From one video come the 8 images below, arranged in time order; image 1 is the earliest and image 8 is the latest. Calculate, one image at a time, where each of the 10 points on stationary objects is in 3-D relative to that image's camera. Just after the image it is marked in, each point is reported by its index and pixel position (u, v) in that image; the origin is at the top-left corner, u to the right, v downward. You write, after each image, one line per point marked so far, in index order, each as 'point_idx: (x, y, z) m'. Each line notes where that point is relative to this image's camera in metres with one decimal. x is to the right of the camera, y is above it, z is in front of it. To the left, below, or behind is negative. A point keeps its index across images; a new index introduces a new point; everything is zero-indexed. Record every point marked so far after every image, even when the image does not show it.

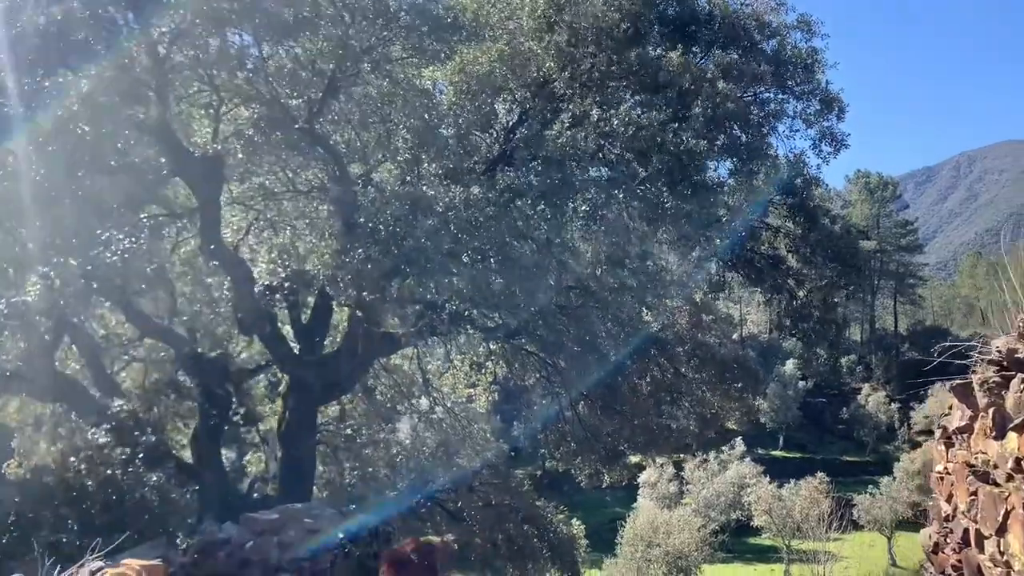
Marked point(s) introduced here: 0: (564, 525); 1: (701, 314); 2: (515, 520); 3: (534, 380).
0: (+0.7, -3.0, +11.0) m
1: (+2.1, -0.3, +9.7) m
2: (0.0, -2.7, +10.1) m
3: (+0.3, -1.1, +10.3) m
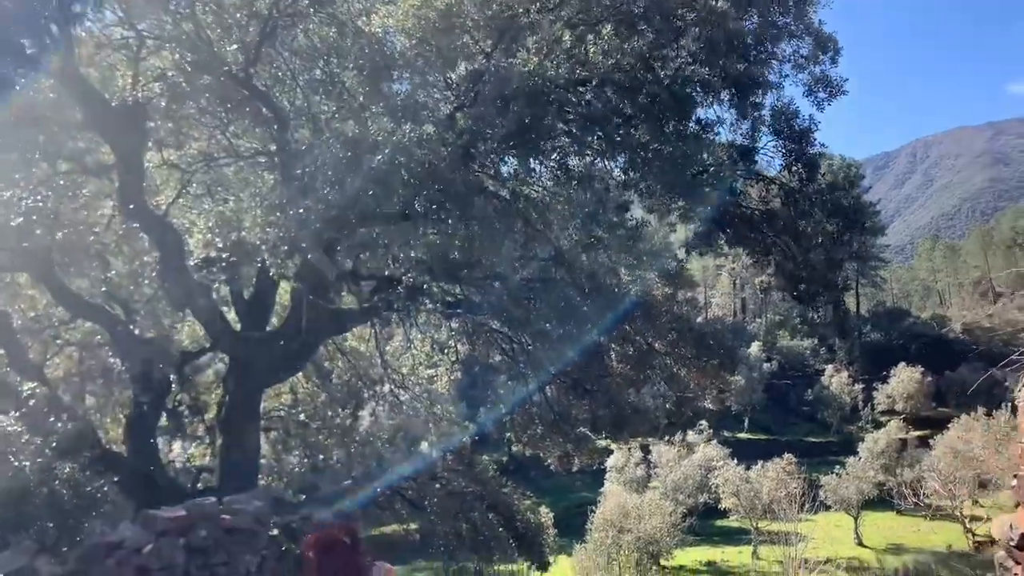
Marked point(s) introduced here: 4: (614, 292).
0: (+0.2, -2.7, +10.4) m
1: (+1.8, 0.0, +9.0) m
2: (-0.4, -2.4, +9.5) m
3: (-0.1, -0.8, +9.6) m
4: (+1.0, 0.0, +8.1) m
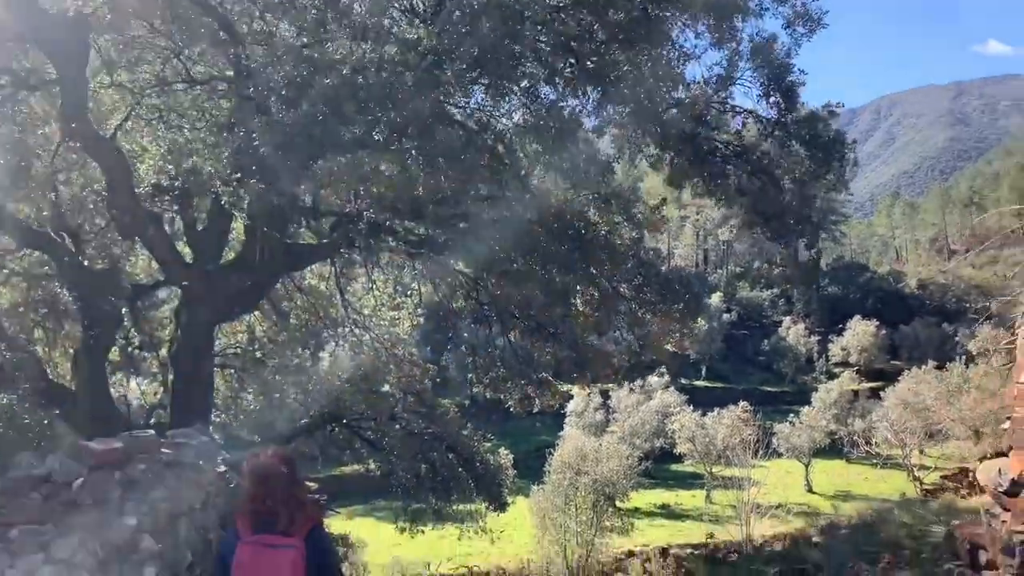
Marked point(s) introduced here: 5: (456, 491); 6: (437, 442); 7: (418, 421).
0: (-0.2, -2.0, +10.4) m
1: (+1.4, +0.6, +8.9) m
2: (-0.8, -1.8, +9.4) m
3: (-0.6, -0.2, +9.4) m
4: (+0.7, +0.5, +7.9) m
5: (-0.6, -2.2, +9.4) m
6: (-0.8, -1.7, +9.4) m
7: (-1.0, -1.5, +9.6) m
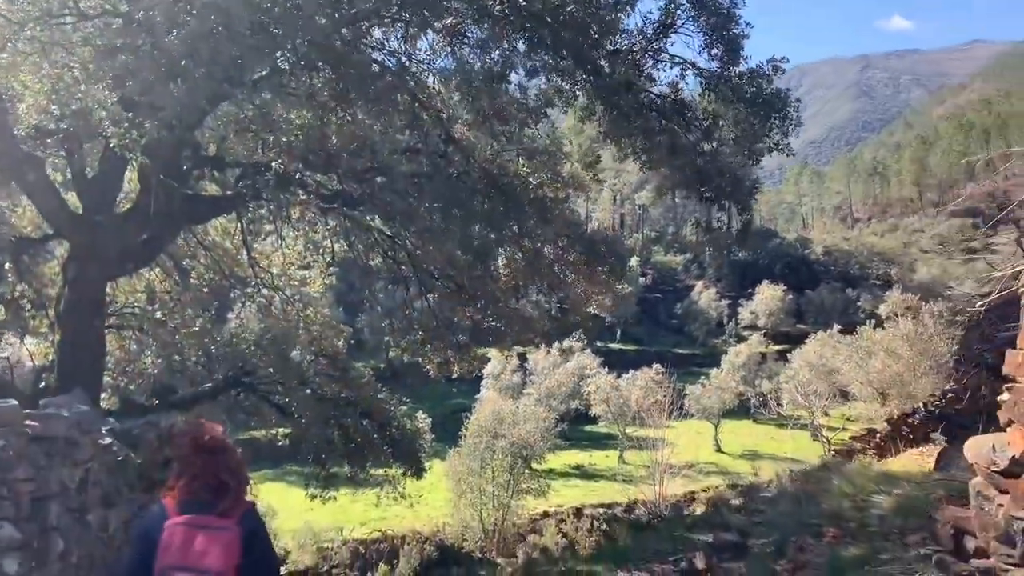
0: (-1.2, -1.5, +10.0) m
1: (+0.6, +1.0, +8.6) m
2: (-1.7, -1.3, +9.0) m
3: (-1.4, +0.2, +9.0) m
4: (0.0, +0.9, +7.6) m
5: (-1.5, -1.8, +9.1) m
6: (-1.7, -1.2, +9.0) m
7: (-1.9, -1.0, +9.1) m
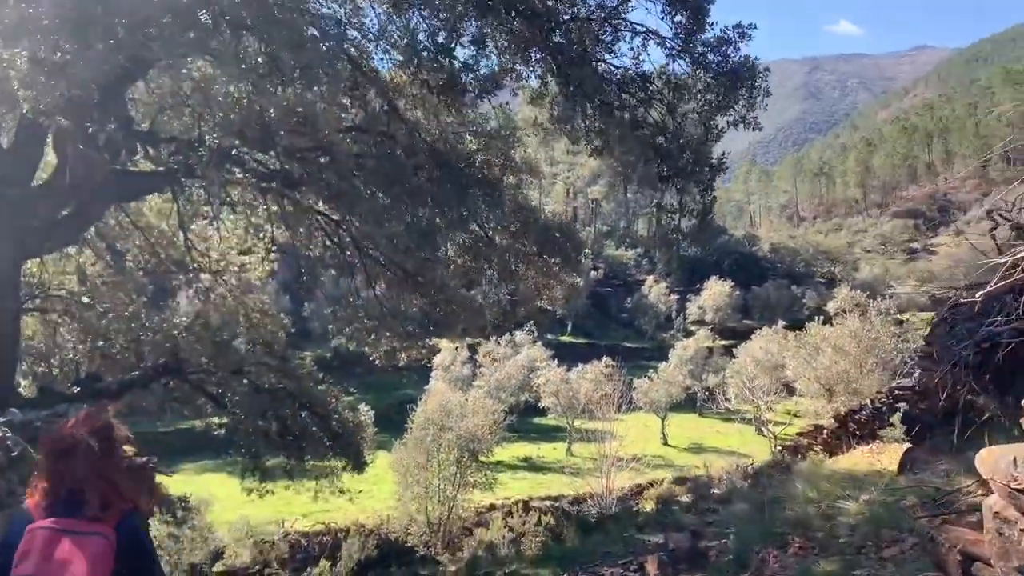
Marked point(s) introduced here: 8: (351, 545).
0: (-1.8, -1.4, +9.6) m
1: (+0.1, +1.1, +8.3) m
2: (-2.2, -1.2, +8.6) m
3: (-1.9, +0.4, +8.6) m
4: (-0.5, +1.0, +7.2) m
5: (-2.0, -1.6, +8.7) m
6: (-2.2, -1.1, +8.6) m
7: (-2.4, -0.9, +8.7) m
8: (-2.2, -3.5, +11.8) m
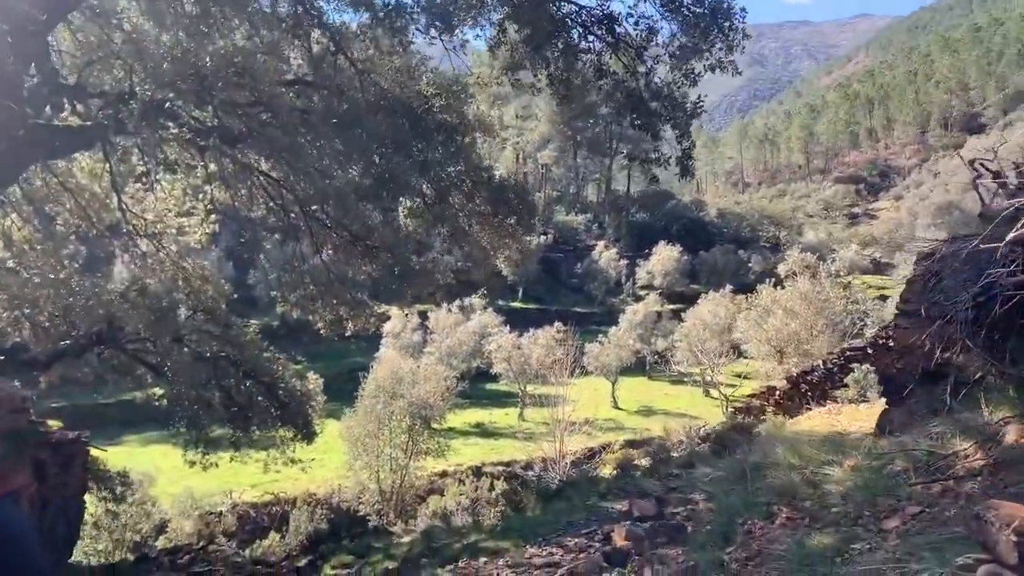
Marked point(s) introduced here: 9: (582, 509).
0: (-2.3, -1.0, +9.3) m
1: (-0.3, +1.4, +8.0) m
2: (-2.6, -0.8, +8.2) m
3: (-2.3, +0.7, +8.2) m
4: (-0.8, +1.3, +6.9) m
5: (-2.5, -1.3, +8.3) m
6: (-2.6, -0.7, +8.2) m
7: (-2.9, -0.5, +8.3) m
8: (-2.8, -3.0, +11.5) m
9: (+0.4, -1.4, +5.3) m
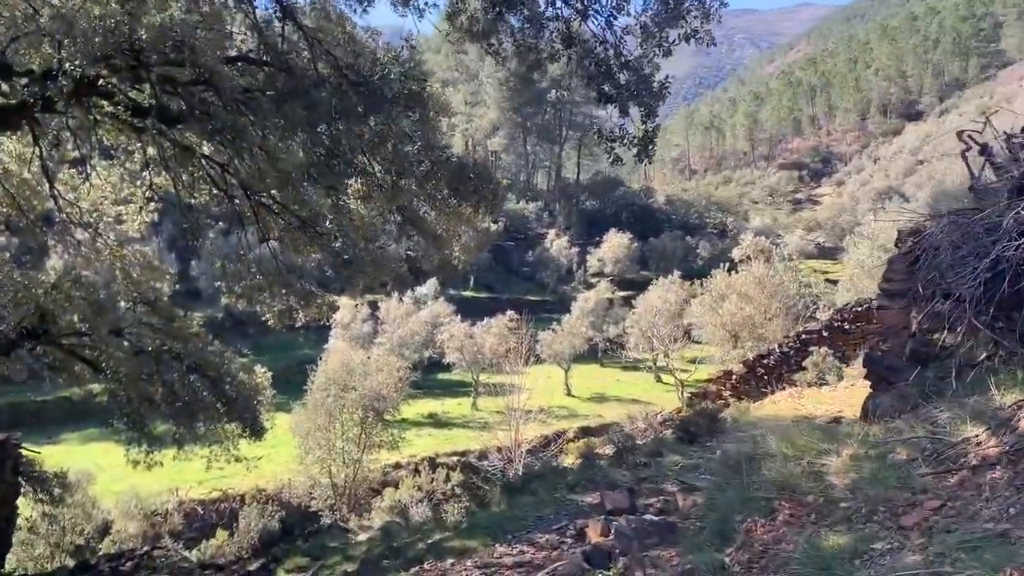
0: (-2.7, -0.9, +8.9) m
1: (-0.7, +1.6, +7.7) m
2: (-3.0, -0.7, +7.8) m
3: (-2.7, +0.8, +7.7) m
4: (-1.2, +1.4, +6.5) m
5: (-2.8, -1.2, +7.9) m
6: (-3.0, -0.7, +7.8) m
7: (-3.3, -0.4, +7.9) m
8: (-3.4, -2.9, +11.1) m
9: (+0.2, -1.3, +5.1) m
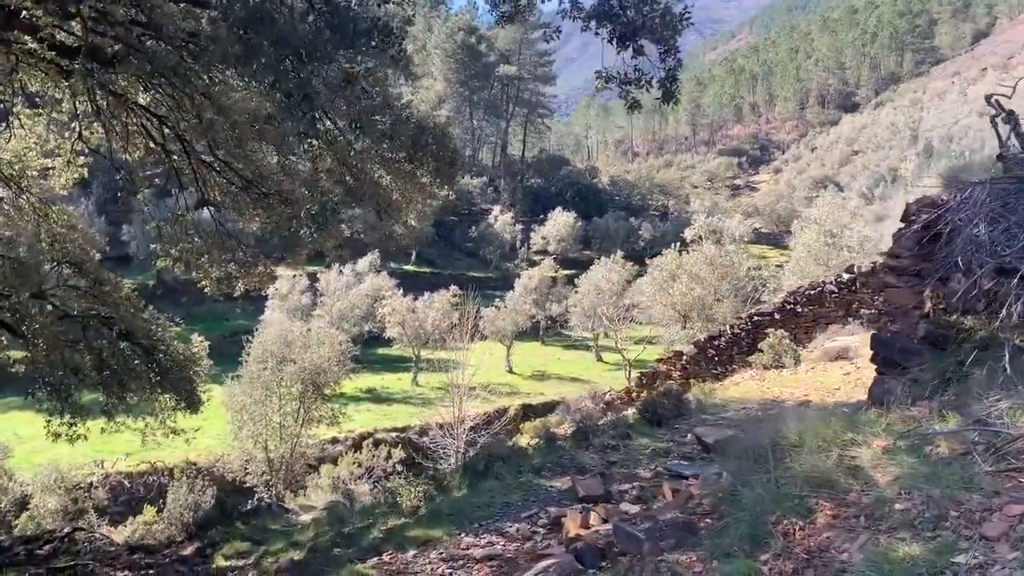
0: (-3.2, -0.5, +8.3) m
1: (-1.0, +1.8, +7.2) m
2: (-3.4, -0.4, +7.2) m
3: (-3.1, +1.1, +7.1) m
4: (-1.4, +1.6, +6.0) m
5: (-3.2, -0.9, +7.3) m
6: (-3.4, -0.3, +7.2) m
7: (-3.6, -0.1, +7.3) m
8: (-4.0, -2.5, +10.5) m
9: (0.0, -1.1, +4.7) m
